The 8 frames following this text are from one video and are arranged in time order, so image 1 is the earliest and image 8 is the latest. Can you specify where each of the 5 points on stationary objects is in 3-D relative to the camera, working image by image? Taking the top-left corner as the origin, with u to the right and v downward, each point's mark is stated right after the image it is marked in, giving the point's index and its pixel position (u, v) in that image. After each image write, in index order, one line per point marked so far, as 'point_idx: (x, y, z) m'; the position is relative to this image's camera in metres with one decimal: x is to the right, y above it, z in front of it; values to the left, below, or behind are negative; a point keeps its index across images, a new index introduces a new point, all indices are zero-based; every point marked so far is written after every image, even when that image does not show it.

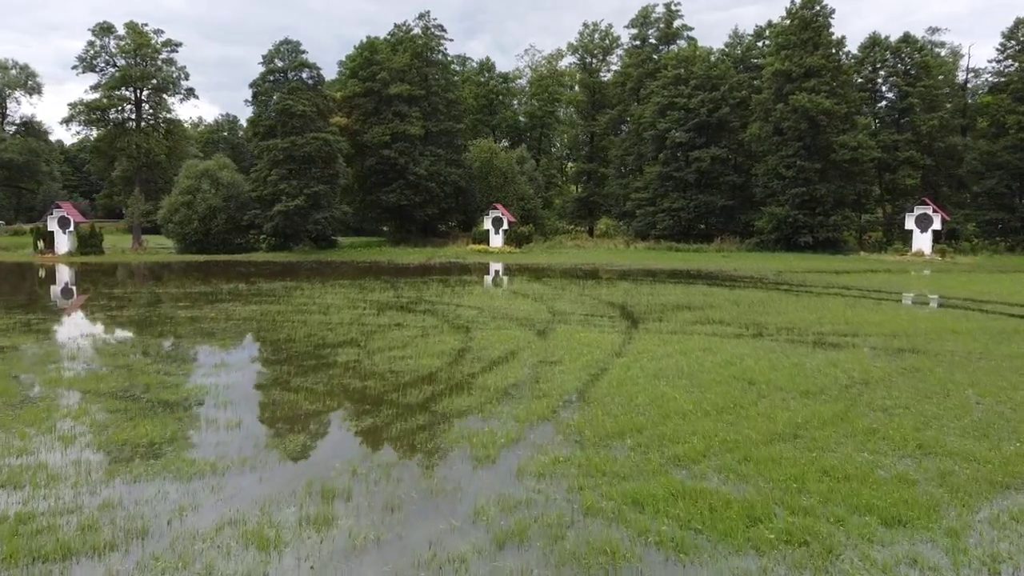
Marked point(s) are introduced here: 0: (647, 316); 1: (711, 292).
0: (+2.2, -0.5, +15.1) m
1: (+4.3, -0.1, +19.6) m
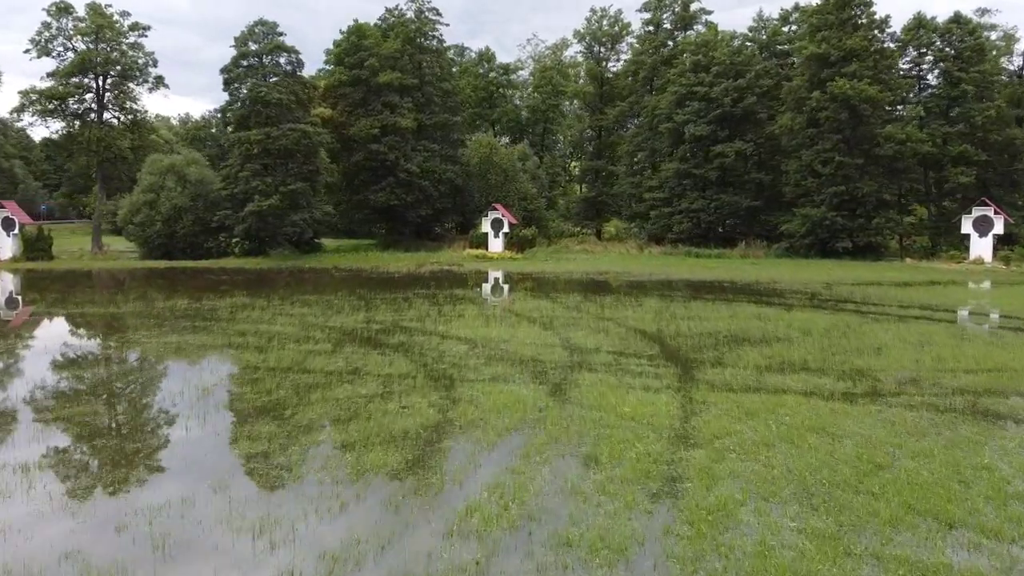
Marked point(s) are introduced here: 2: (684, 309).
0: (+2.3, -0.8, +11.0) m
1: (+4.3, -0.5, +15.5) m
2: (+3.2, -0.4, +16.9) m
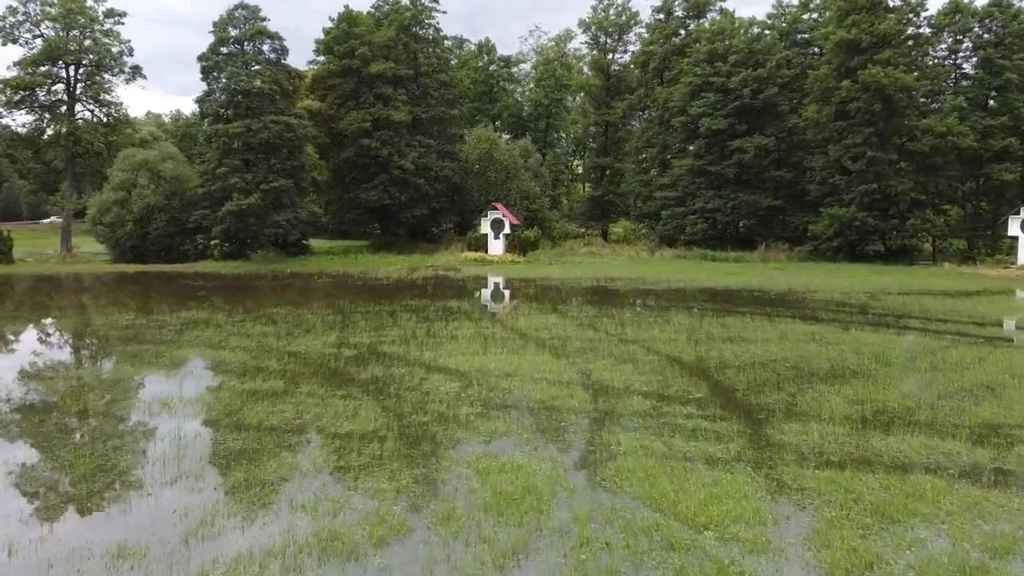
0: (+2.3, -1.1, +8.3) m
1: (+4.4, -0.7, +12.9) m
2: (+3.3, -0.6, +14.2) m
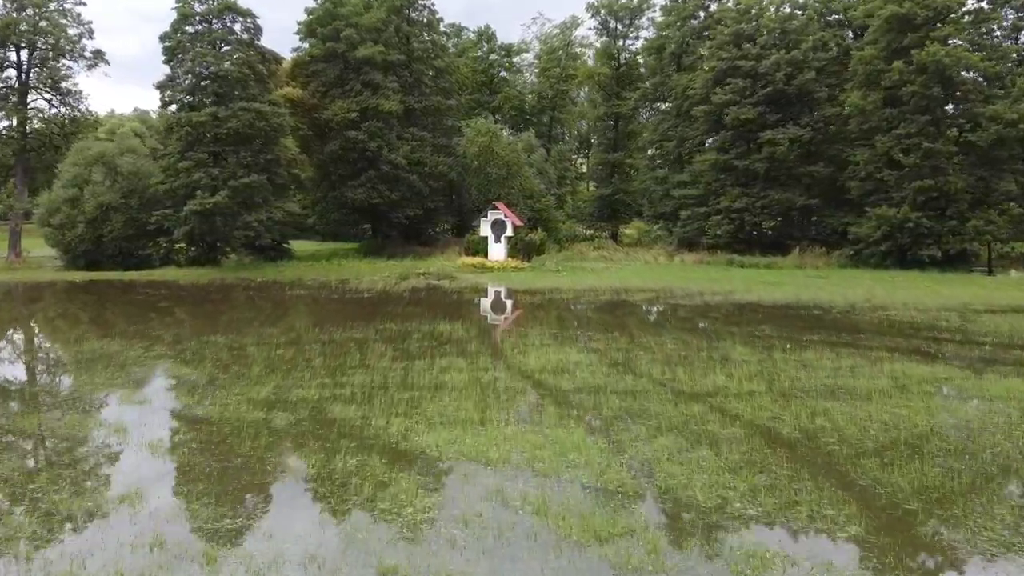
0: (+2.4, -1.4, +4.6) m
1: (+4.5, -1.0, +9.1) m
2: (+3.4, -0.9, +10.5) m
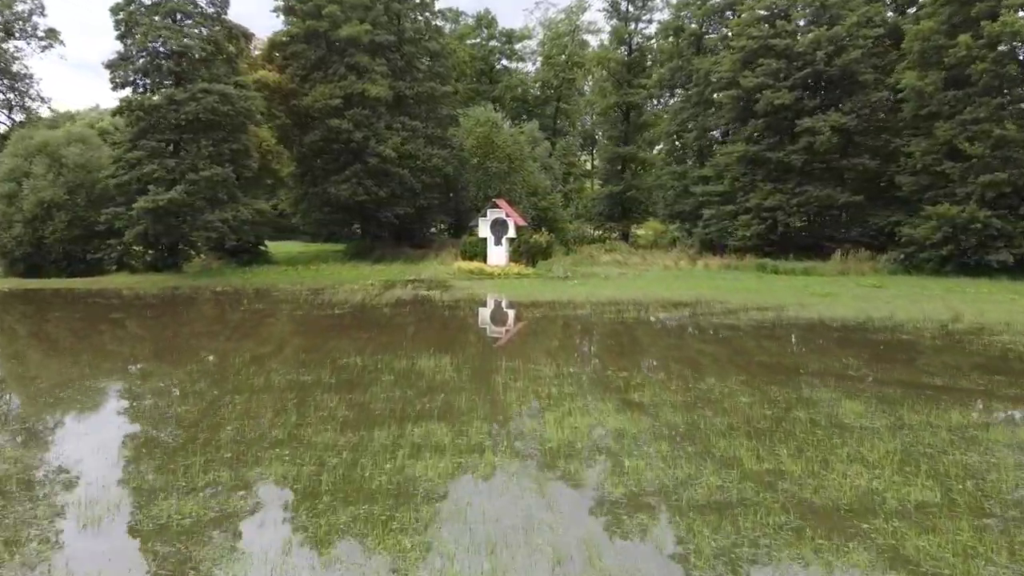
0: (+2.5, -1.6, +1.0) m
1: (+4.5, -1.3, +5.5) m
2: (+3.4, -1.2, +6.8) m
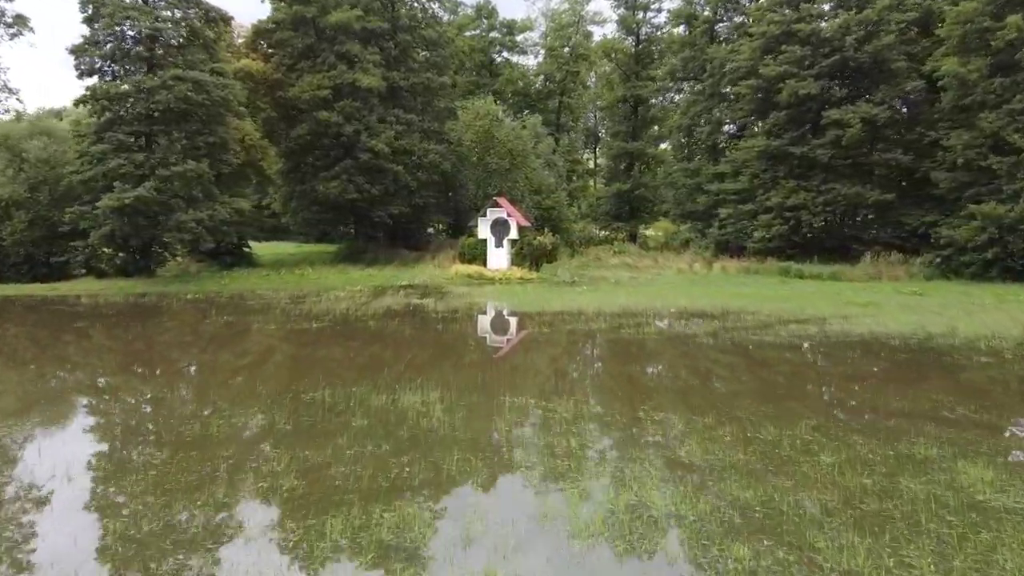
0: (+2.5, -1.8, -1.1) m
1: (+4.6, -1.4, +3.4) m
2: (+3.5, -1.3, +4.7) m
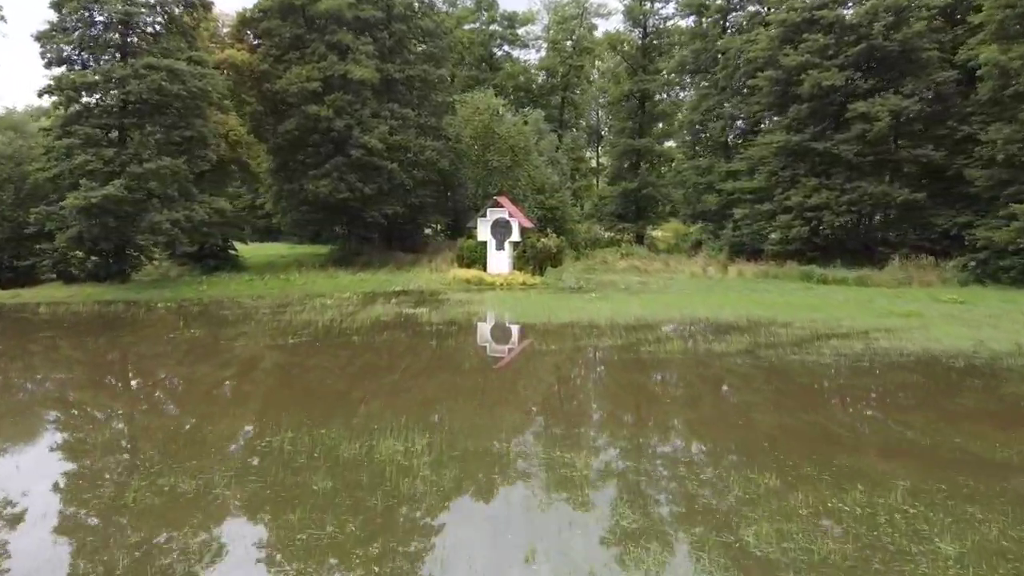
0: (+2.6, -1.9, -2.8) m
1: (+4.6, -1.6, +1.7) m
2: (+3.5, -1.5, +3.0) m
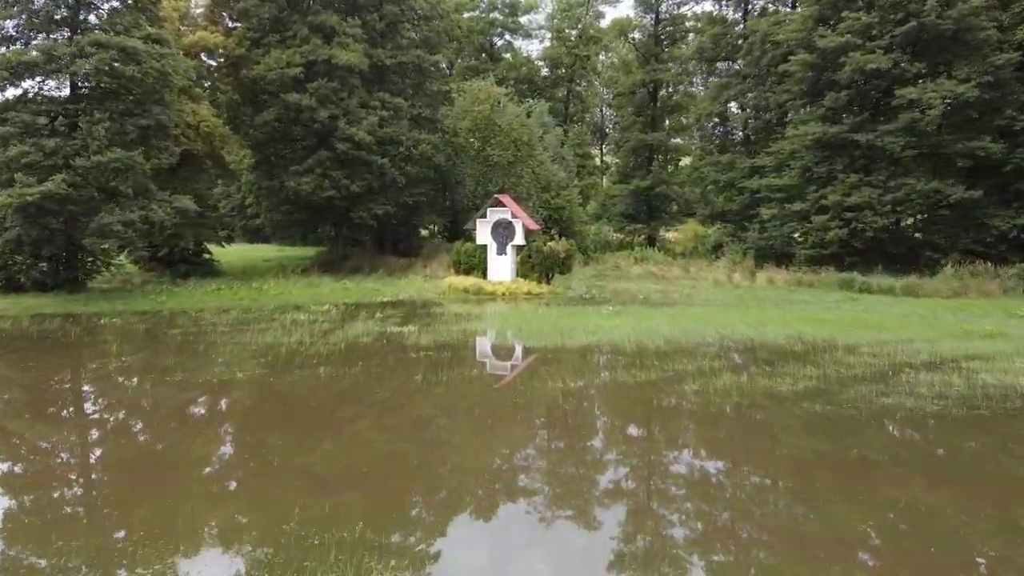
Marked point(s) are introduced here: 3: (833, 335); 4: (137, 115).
0: (+2.6, -2.2, -5.4) m
1: (+4.7, -1.8, -0.9) m
2: (+3.6, -1.7, +0.4) m
3: (+4.8, -0.7, +13.5) m
4: (-7.6, +3.5, +18.5) m
